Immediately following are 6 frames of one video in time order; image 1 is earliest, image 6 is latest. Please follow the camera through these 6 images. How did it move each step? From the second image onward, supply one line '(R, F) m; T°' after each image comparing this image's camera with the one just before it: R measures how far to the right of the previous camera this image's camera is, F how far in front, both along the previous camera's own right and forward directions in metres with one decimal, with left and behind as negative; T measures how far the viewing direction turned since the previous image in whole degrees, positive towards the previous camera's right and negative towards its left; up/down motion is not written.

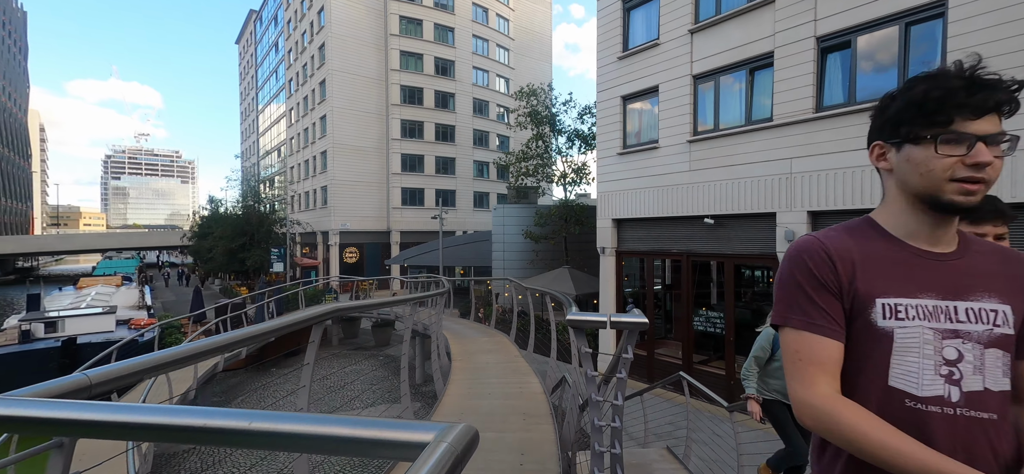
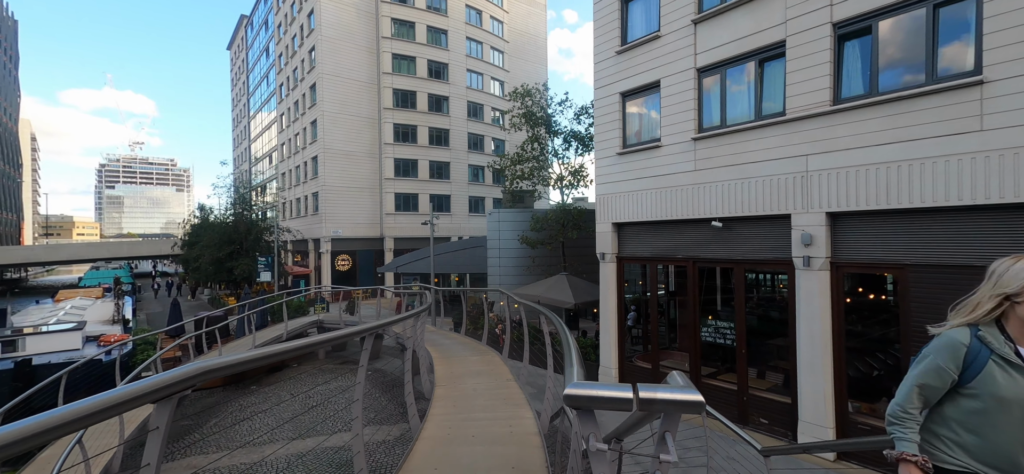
(+0.1, +0.7) m; 0°
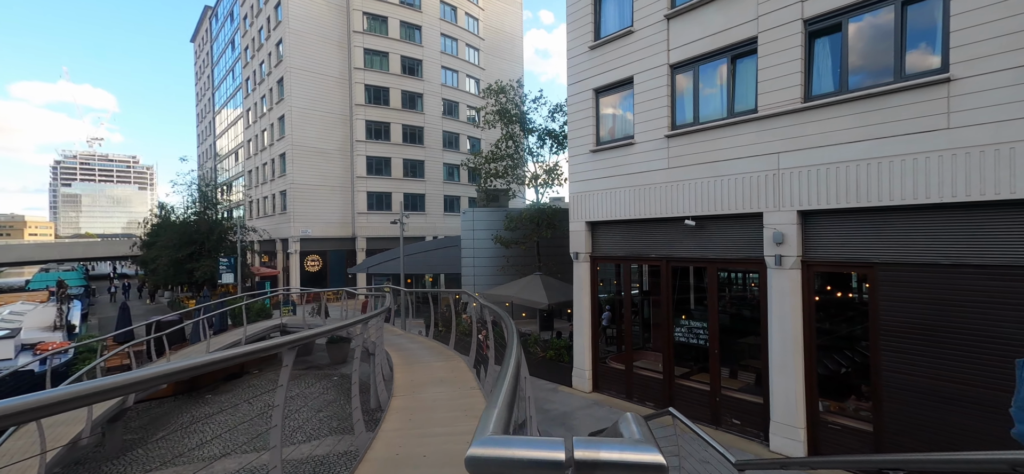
(+0.2, +0.3) m; +3°
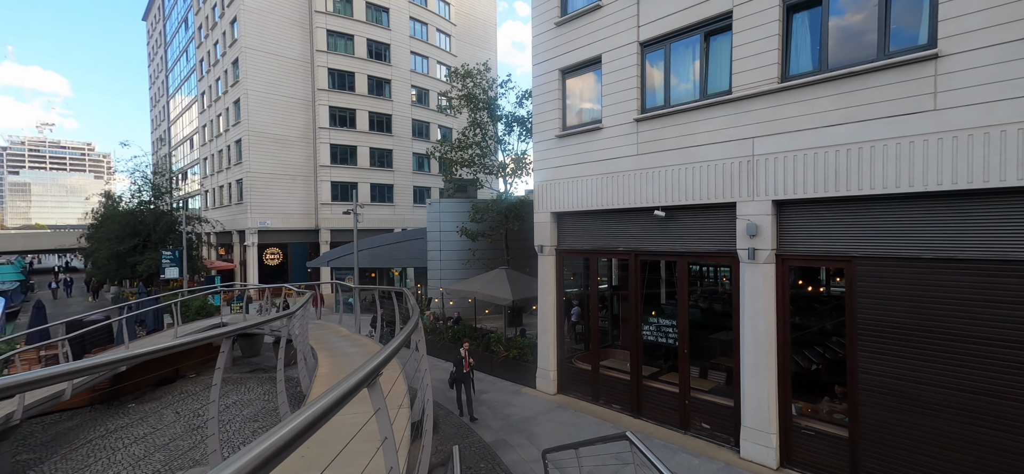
(+0.4, +0.7) m; +3°
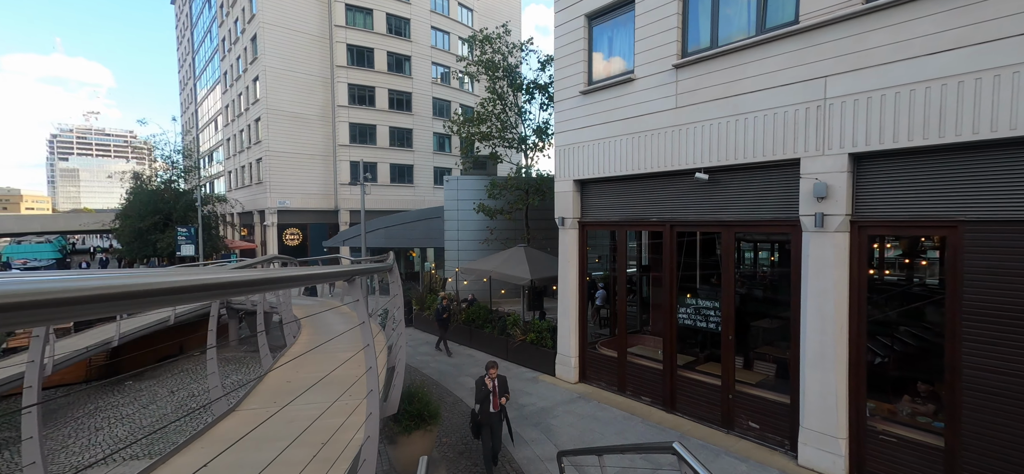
(+0.1, +1.0) m; -3°
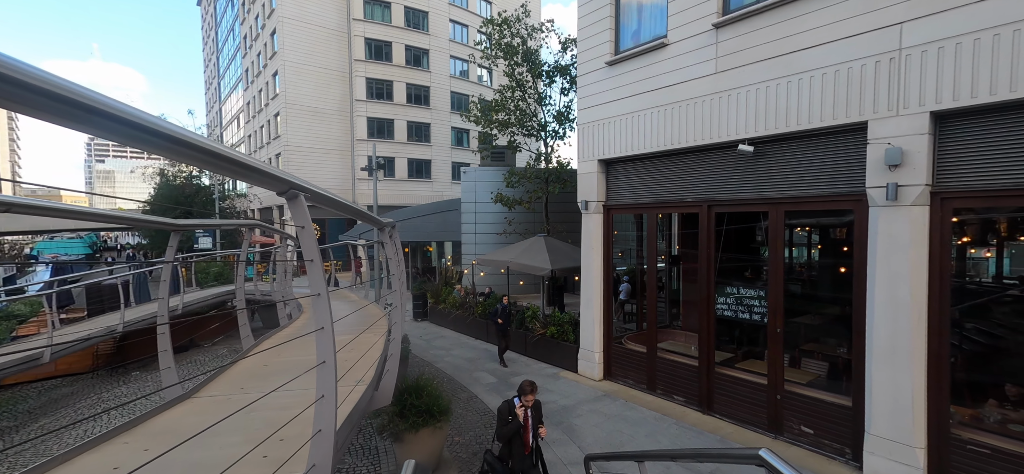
(0.0, +0.6) m; -3°
